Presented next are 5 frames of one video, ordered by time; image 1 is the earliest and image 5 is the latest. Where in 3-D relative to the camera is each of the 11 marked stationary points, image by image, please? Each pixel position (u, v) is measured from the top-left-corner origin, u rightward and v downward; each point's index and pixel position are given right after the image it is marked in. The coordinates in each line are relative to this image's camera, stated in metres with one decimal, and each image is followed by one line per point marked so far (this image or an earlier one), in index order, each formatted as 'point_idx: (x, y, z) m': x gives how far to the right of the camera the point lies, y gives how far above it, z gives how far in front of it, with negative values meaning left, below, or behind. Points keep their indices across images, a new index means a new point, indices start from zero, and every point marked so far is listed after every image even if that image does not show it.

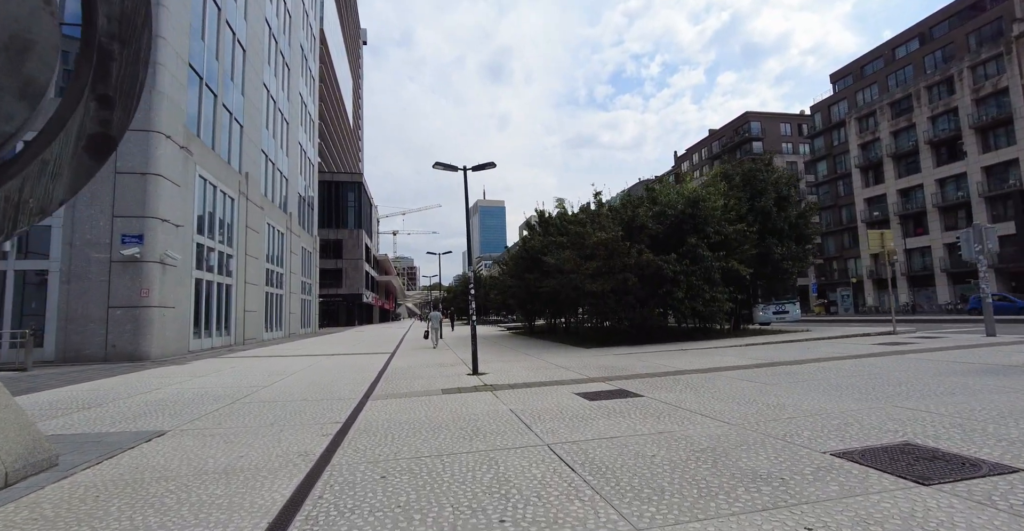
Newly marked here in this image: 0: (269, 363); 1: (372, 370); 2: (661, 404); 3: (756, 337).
0: (-9.4, -3.7, +16.4) m
1: (-4.2, -3.2, +13.3) m
2: (+2.6, -2.4, +7.4) m
3: (+11.1, -3.3, +19.6) m
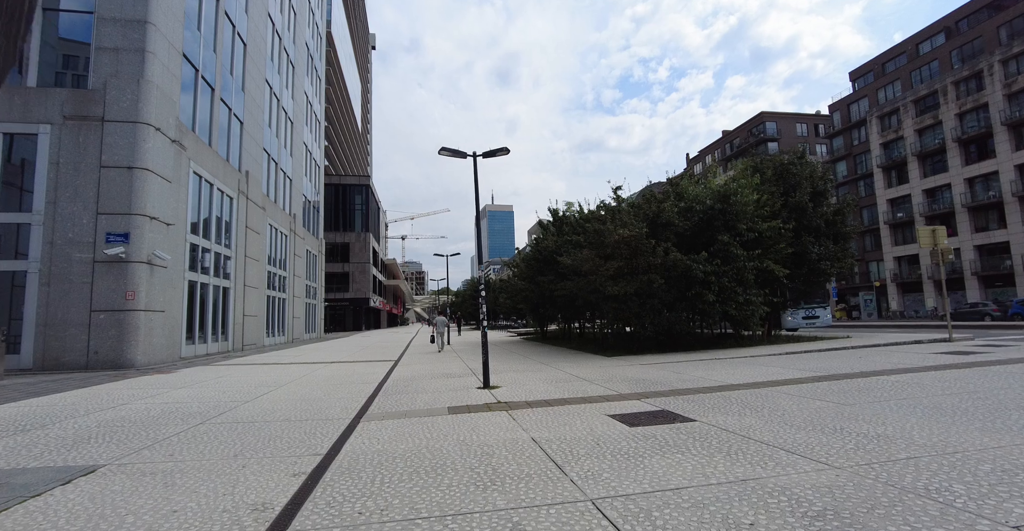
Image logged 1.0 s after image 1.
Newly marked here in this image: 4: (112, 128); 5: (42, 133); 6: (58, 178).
0: (-8.9, -3.7, +15.1) m
1: (-3.8, -3.2, +11.8) m
2: (+2.9, -2.3, +5.9) m
3: (+11.7, -3.3, +17.8) m
4: (-14.3, +4.9, +15.4) m
5: (-16.6, +4.7, +15.1) m
6: (-15.9, +3.1, +15.0) m
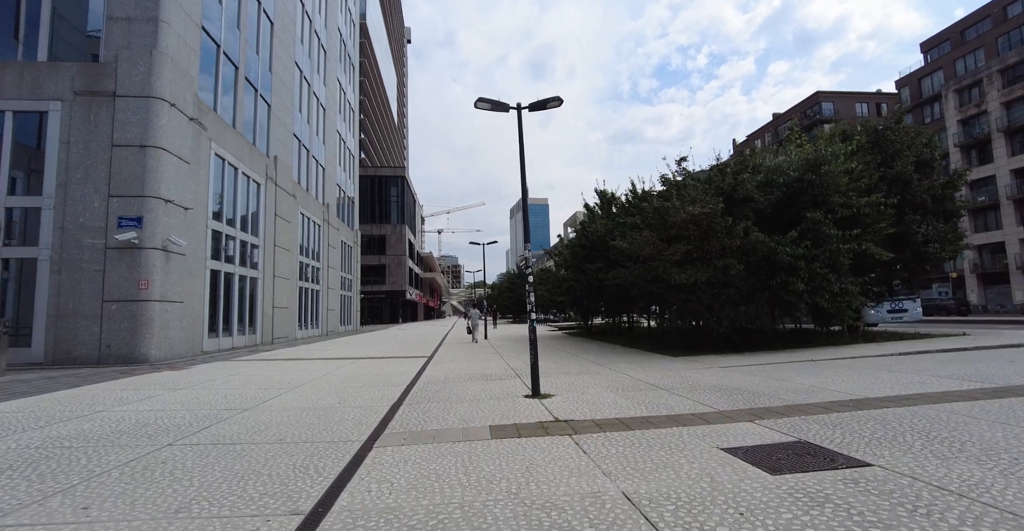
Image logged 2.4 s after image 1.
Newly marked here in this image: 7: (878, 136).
0: (-7.4, -3.3, +13.6) m
1: (-2.6, -2.7, +10.0) m
2: (+3.6, -1.9, +3.5) m
3: (+13.3, -2.7, +14.7) m
4: (-12.9, +5.4, +14.2) m
5: (-15.1, +5.1, +14.1) m
6: (-14.4, +3.5, +14.0) m
7: (+14.9, +5.3, +17.5) m
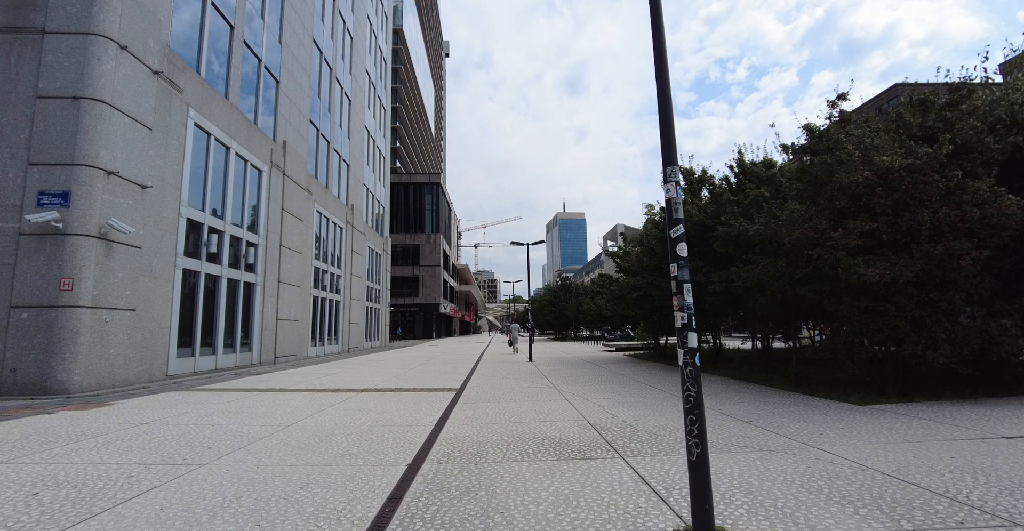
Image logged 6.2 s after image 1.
0: (-5.9, -3.1, +9.3) m
1: (-1.4, -2.4, +5.3) m
2: (+4.2, -1.3, -1.7) m
3: (+14.8, -2.5, +8.7) m
4: (-11.3, +5.5, +10.7) m
5: (-13.6, +5.3, +10.7) m
6: (-12.9, +3.7, +10.5) m
7: (+16.7, +5.4, +11.6) m
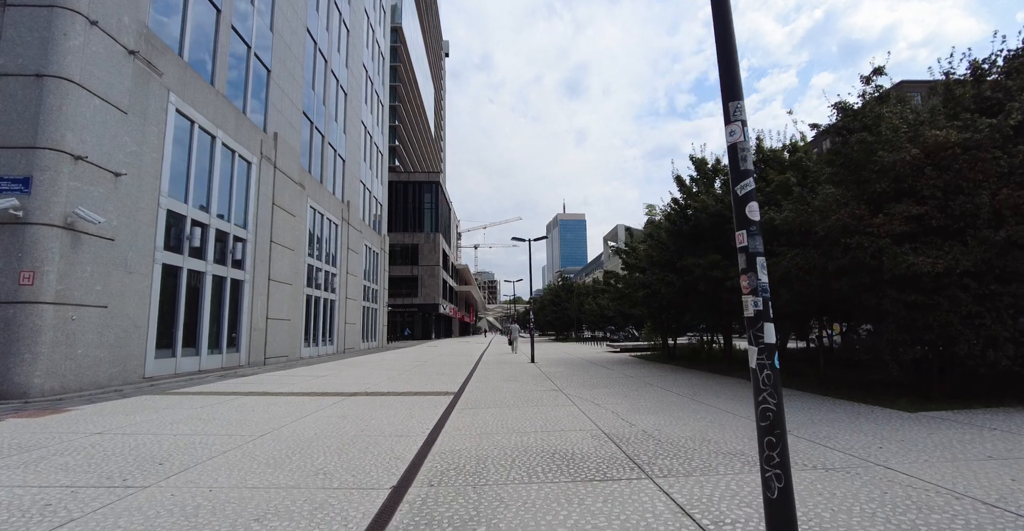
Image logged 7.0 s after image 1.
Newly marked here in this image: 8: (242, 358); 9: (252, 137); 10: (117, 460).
0: (-5.9, -2.9, +8.4) m
1: (-1.4, -2.2, +4.4) m
2: (+4.3, -1.1, -2.6) m
3: (+14.9, -2.3, +7.8) m
4: (-11.3, +5.7, +9.8) m
5: (-13.5, +5.4, +9.9) m
6: (-12.8, +3.8, +9.6) m
7: (+16.7, +5.6, +10.7) m
8: (-10.7, -3.7, +17.1) m
9: (-10.9, +5.4, +18.0) m
10: (-4.8, -2.4, +5.2) m
